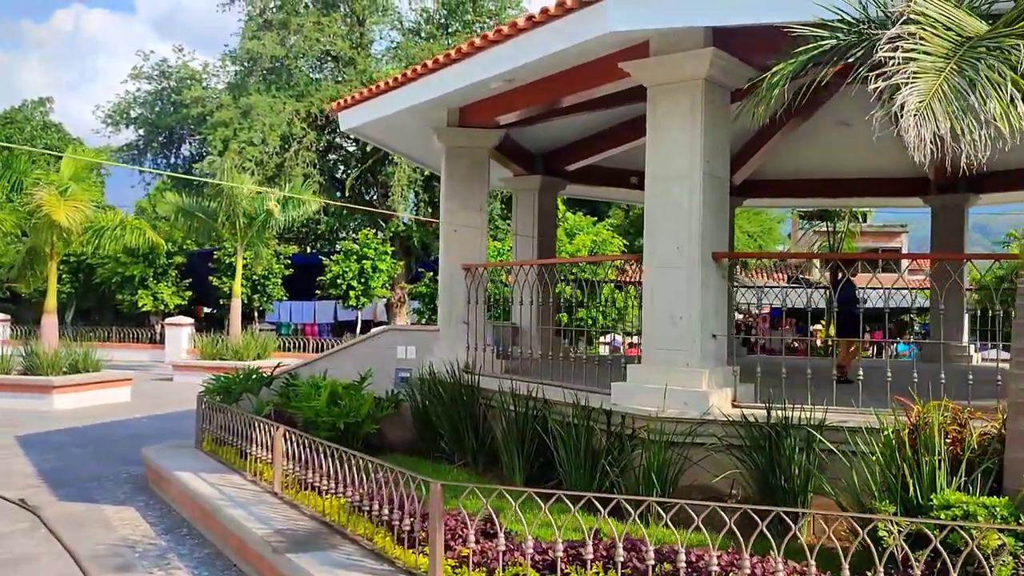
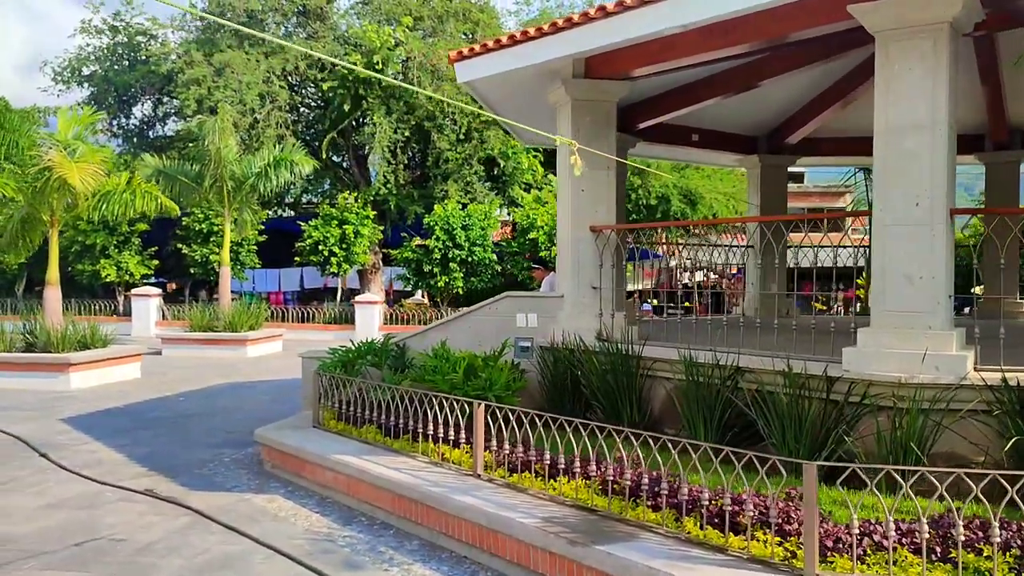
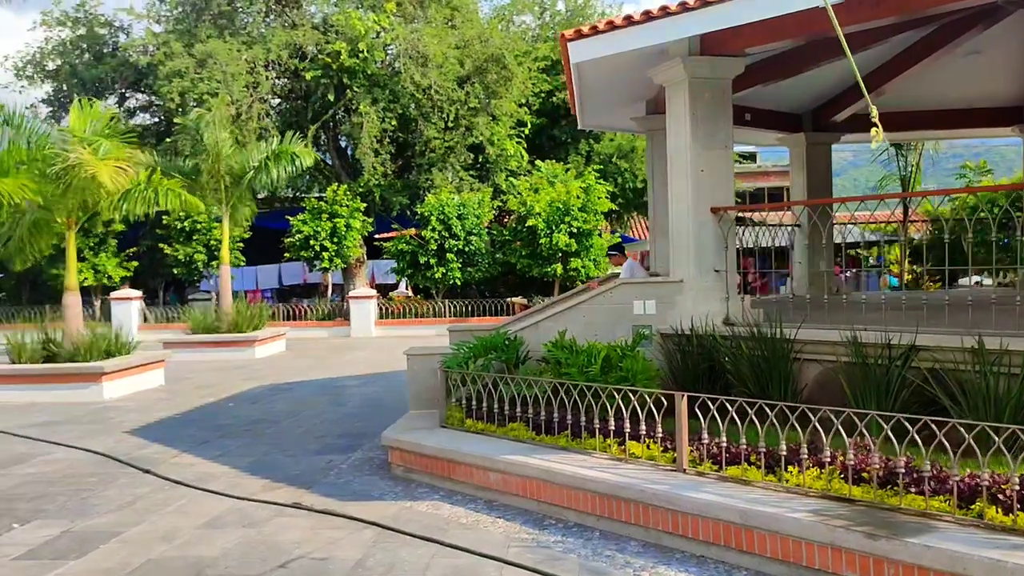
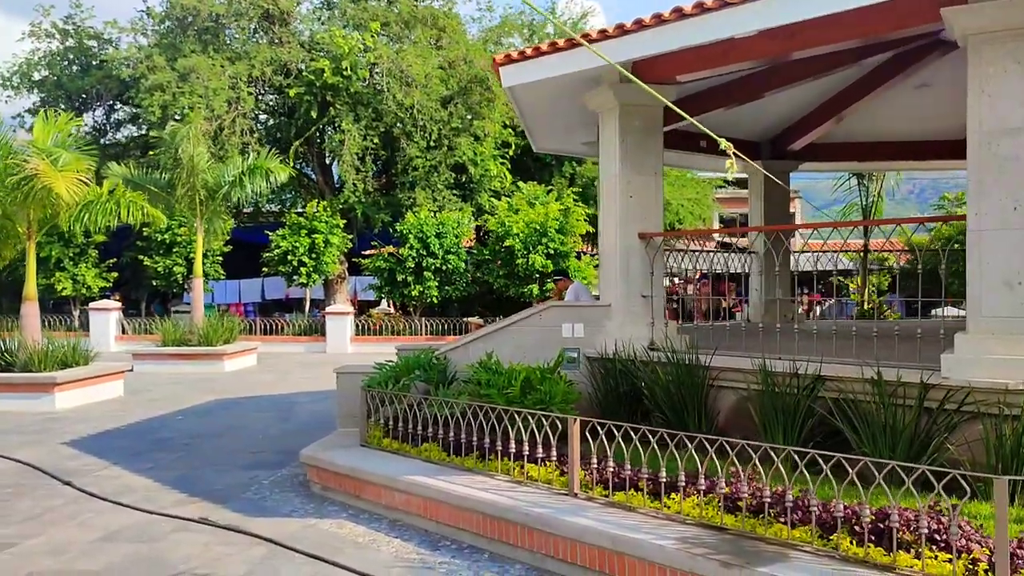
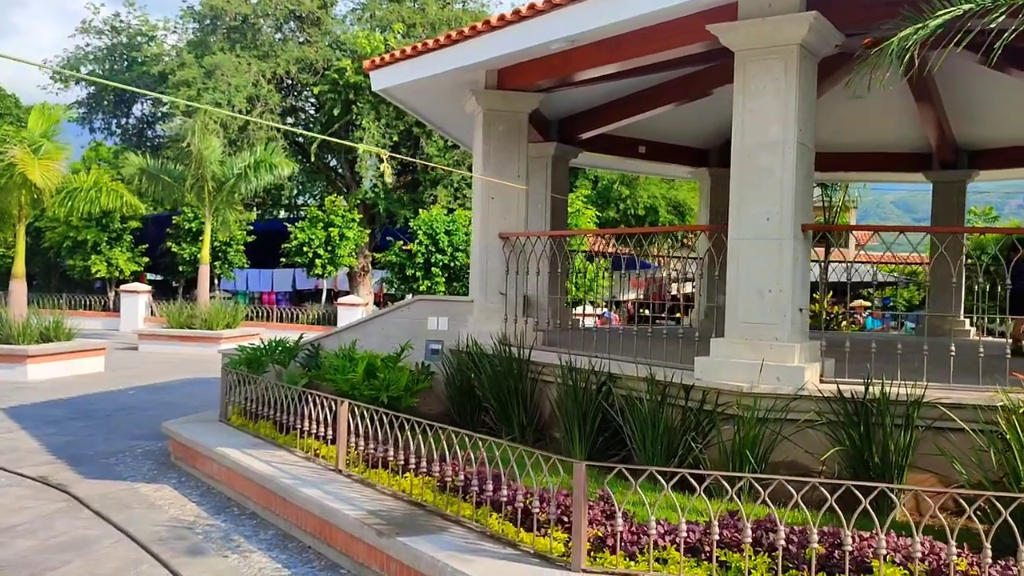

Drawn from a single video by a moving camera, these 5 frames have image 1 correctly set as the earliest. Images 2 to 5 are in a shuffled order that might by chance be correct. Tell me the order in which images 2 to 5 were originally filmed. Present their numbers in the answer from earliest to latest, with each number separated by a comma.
5, 2, 4, 3
